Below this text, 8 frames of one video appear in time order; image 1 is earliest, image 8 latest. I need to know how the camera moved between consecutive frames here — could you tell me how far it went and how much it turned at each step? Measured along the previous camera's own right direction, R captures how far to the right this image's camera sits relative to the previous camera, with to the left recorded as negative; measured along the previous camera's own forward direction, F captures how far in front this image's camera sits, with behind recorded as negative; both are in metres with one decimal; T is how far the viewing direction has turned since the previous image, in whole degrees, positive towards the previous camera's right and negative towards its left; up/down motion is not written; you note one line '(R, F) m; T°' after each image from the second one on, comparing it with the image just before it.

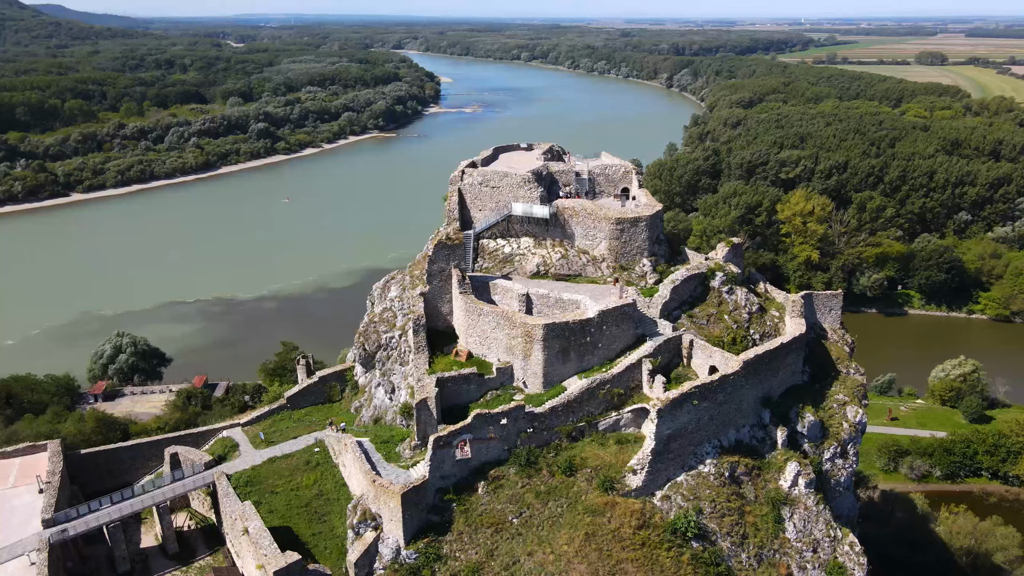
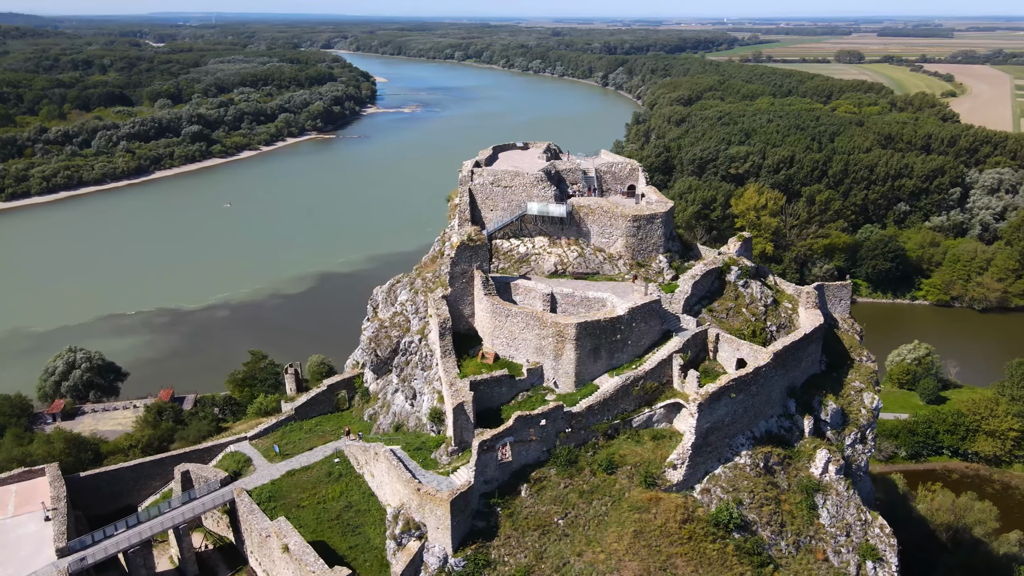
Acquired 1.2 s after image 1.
(-2.1, +0.2) m; +5°
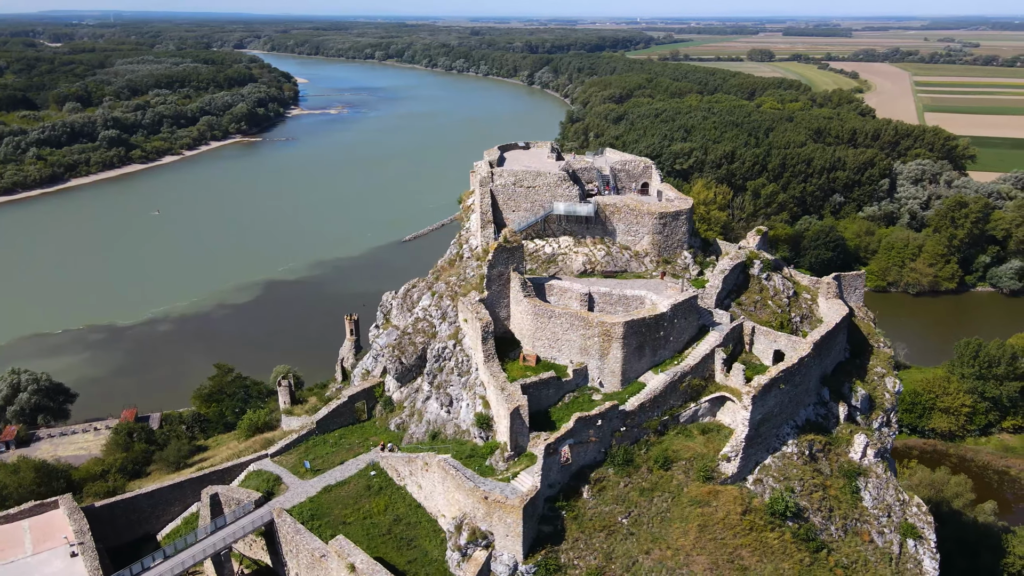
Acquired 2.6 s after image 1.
(-2.7, +0.3) m; +6°
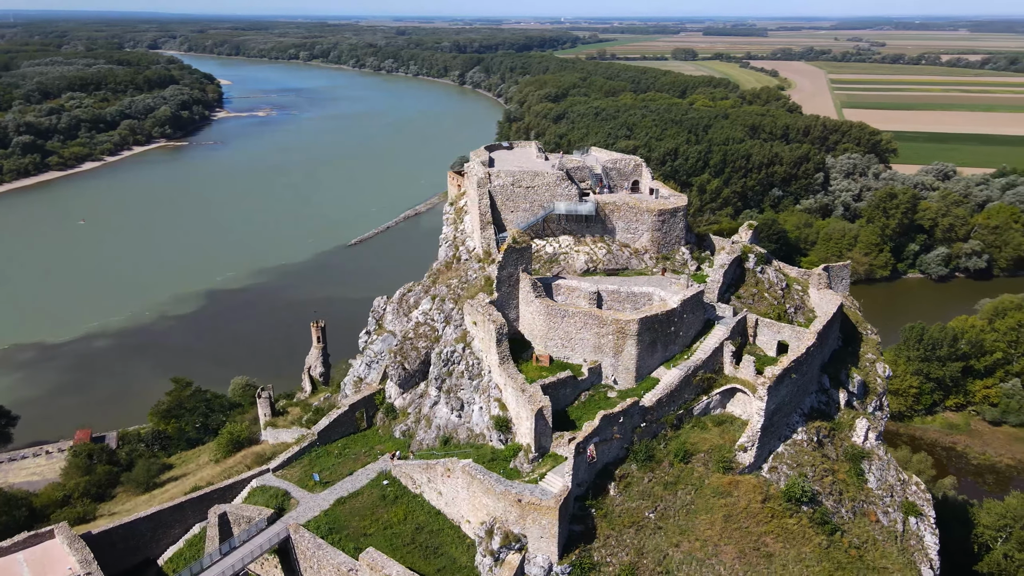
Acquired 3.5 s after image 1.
(-1.8, +0.2) m; +5°
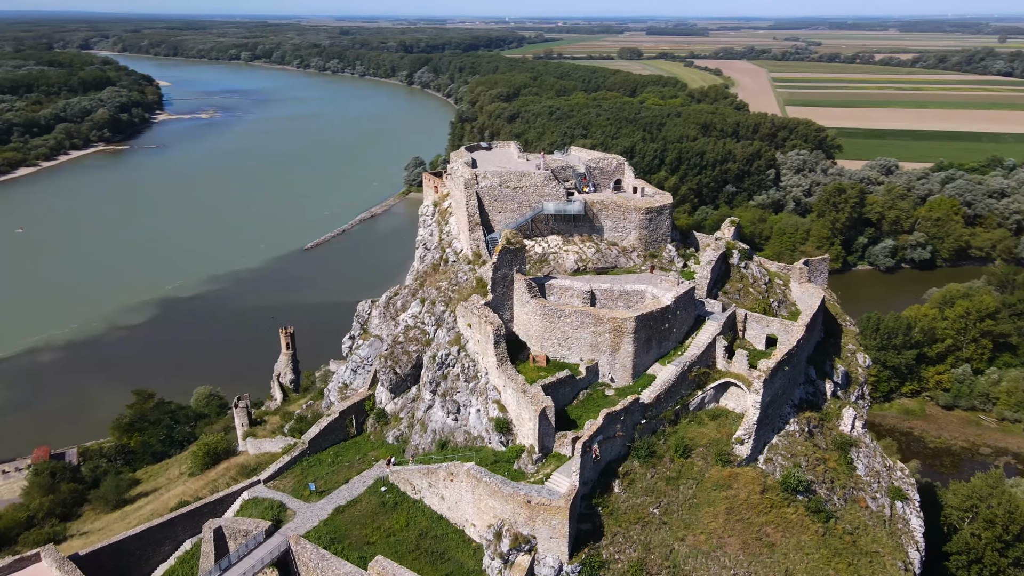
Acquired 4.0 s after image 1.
(-1.0, +0.1) m; +4°
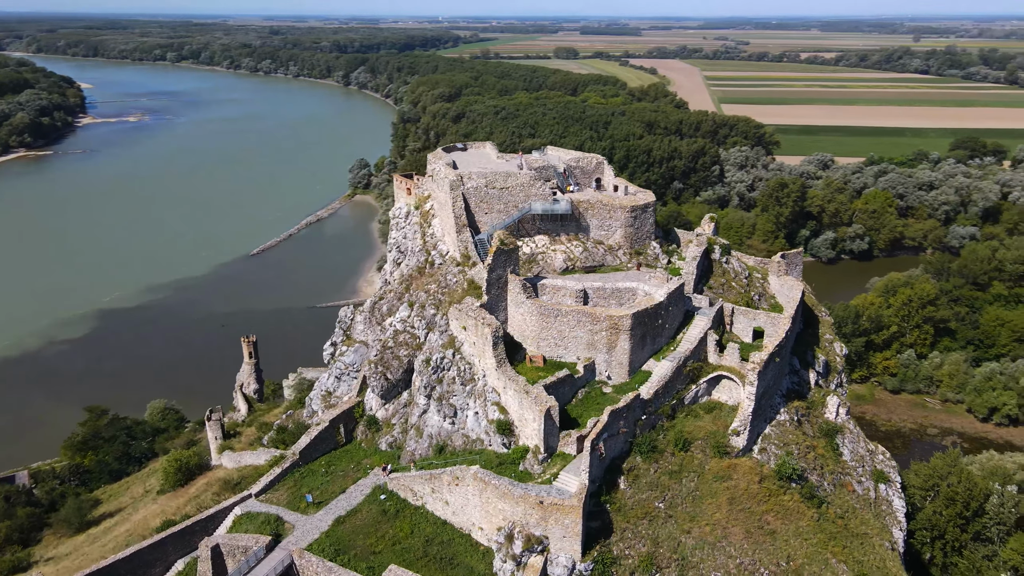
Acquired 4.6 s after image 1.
(-1.3, +0.1) m; +5°
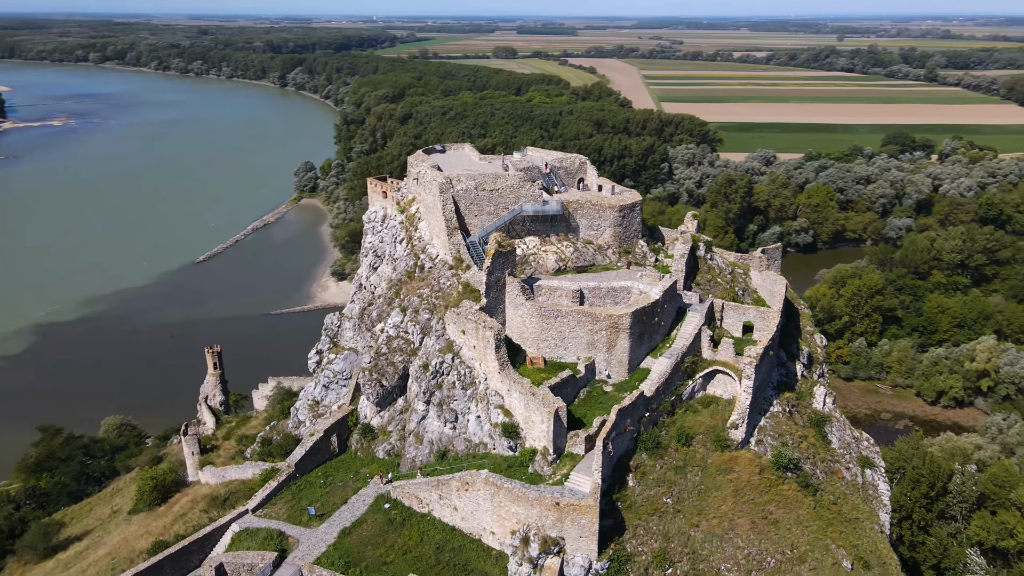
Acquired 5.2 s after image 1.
(-1.3, +0.1) m; +4°
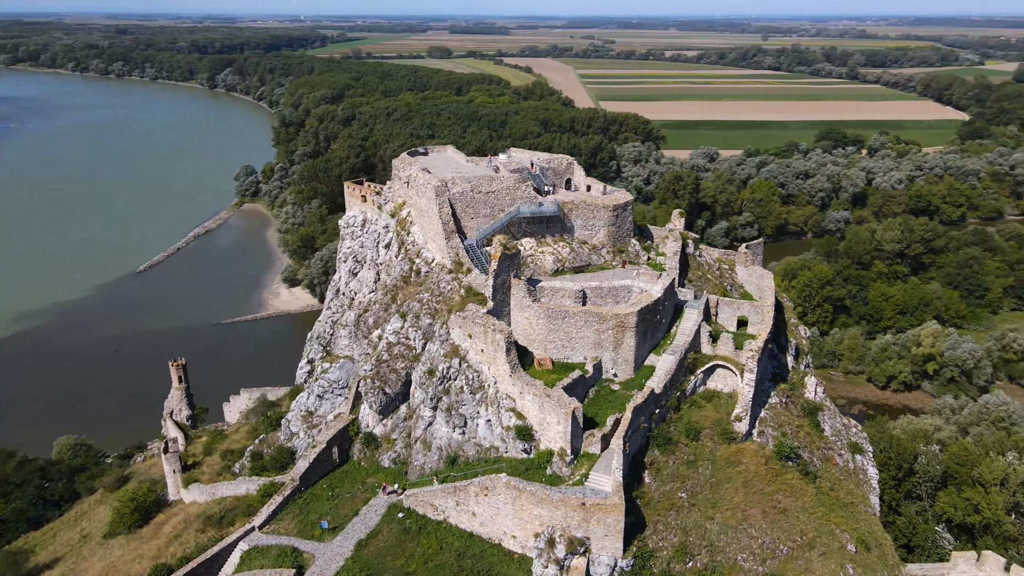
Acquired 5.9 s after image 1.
(-1.6, +0.1) m; +5°
